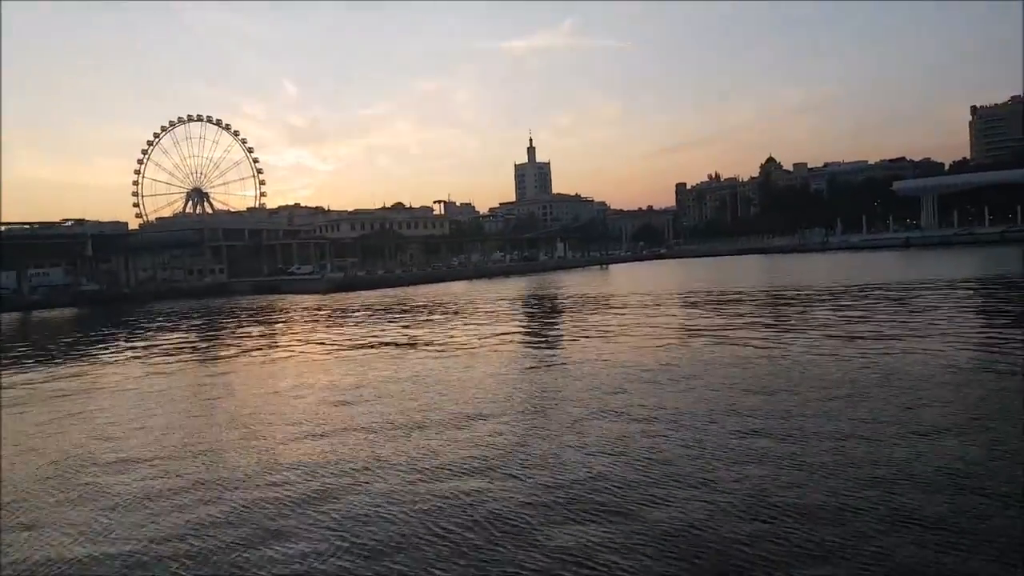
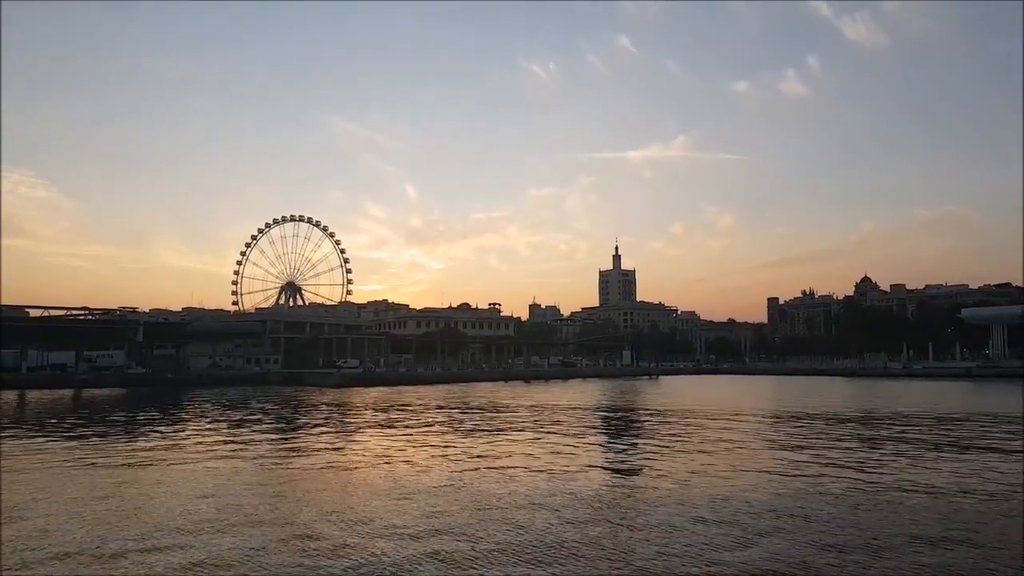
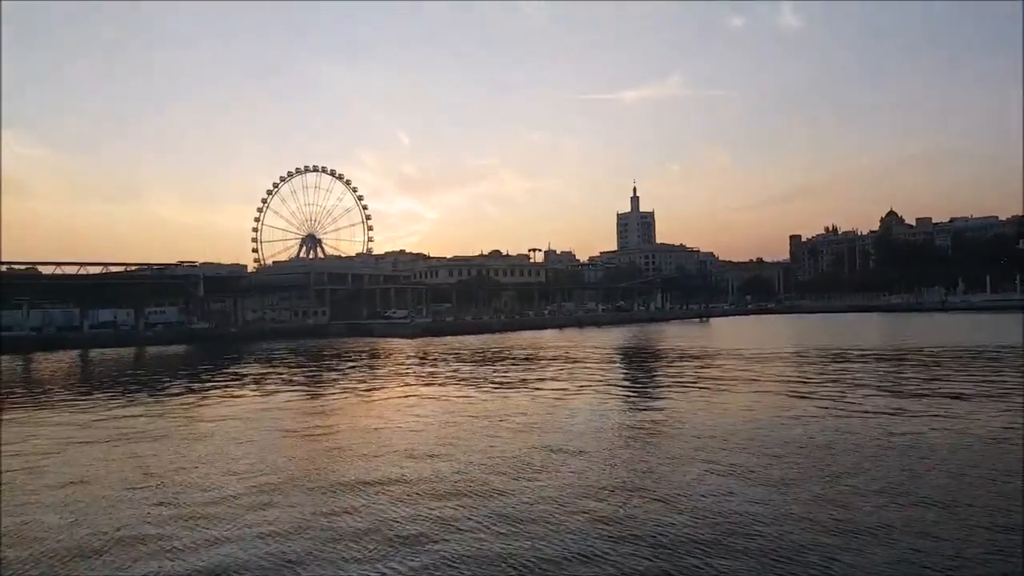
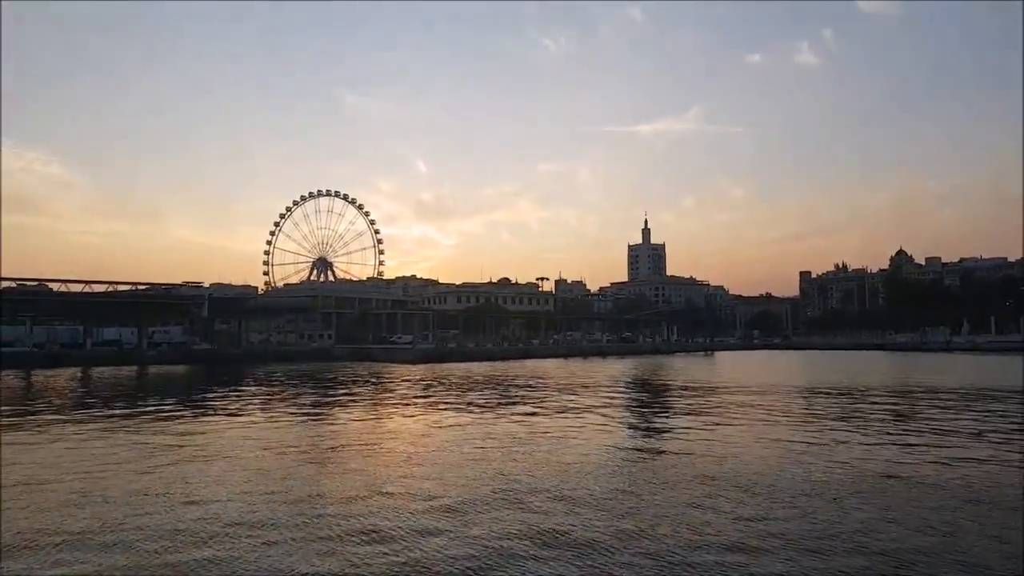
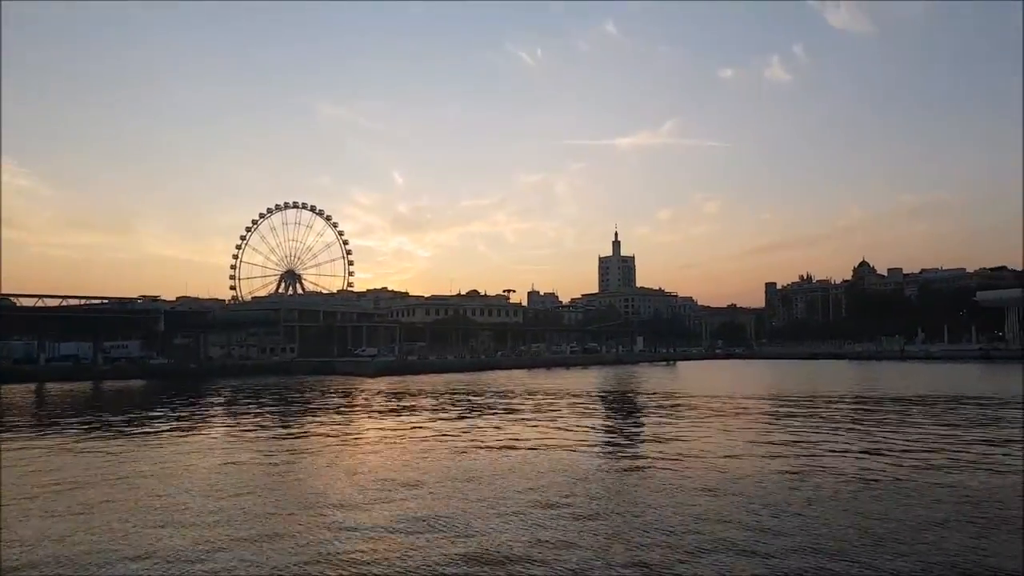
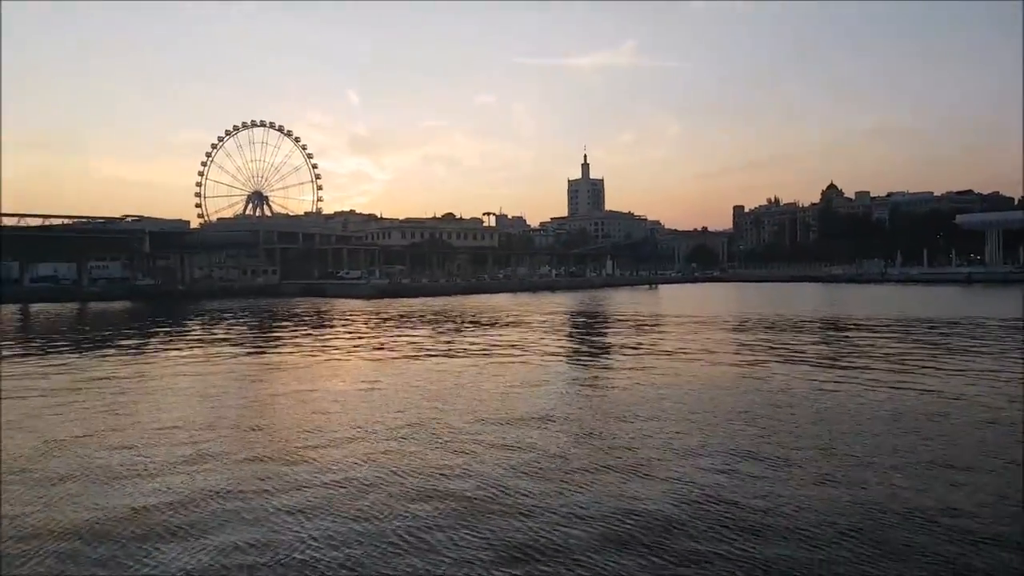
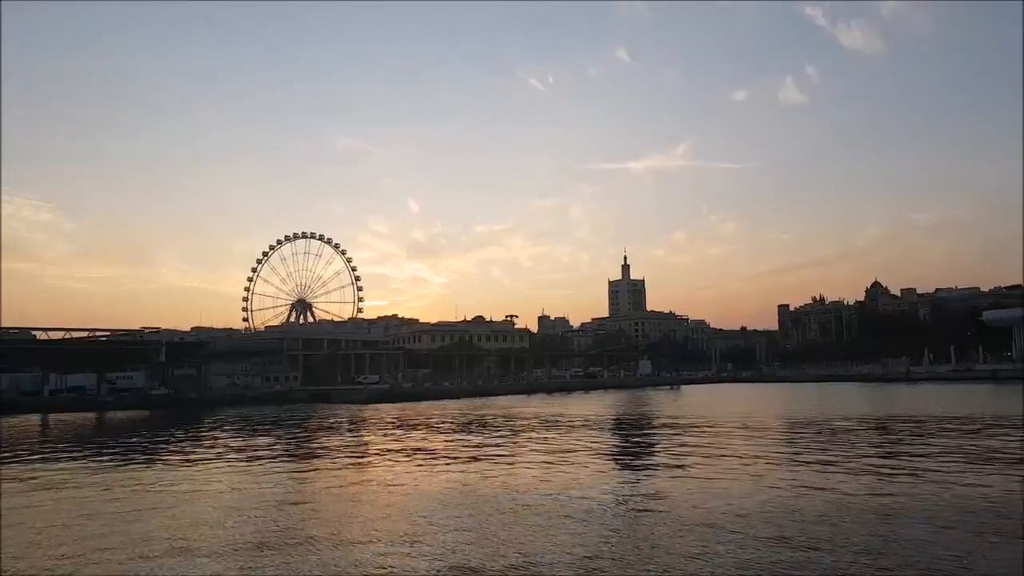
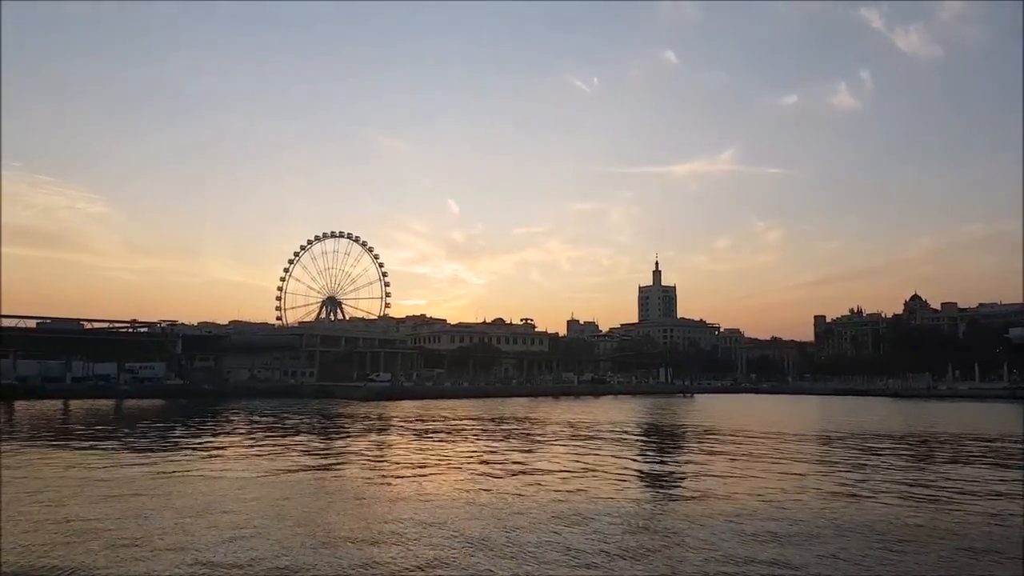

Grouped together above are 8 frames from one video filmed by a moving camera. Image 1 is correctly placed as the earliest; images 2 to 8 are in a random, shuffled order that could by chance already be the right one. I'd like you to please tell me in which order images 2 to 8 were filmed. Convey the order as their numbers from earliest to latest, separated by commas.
6, 3, 4, 5, 7, 2, 8
